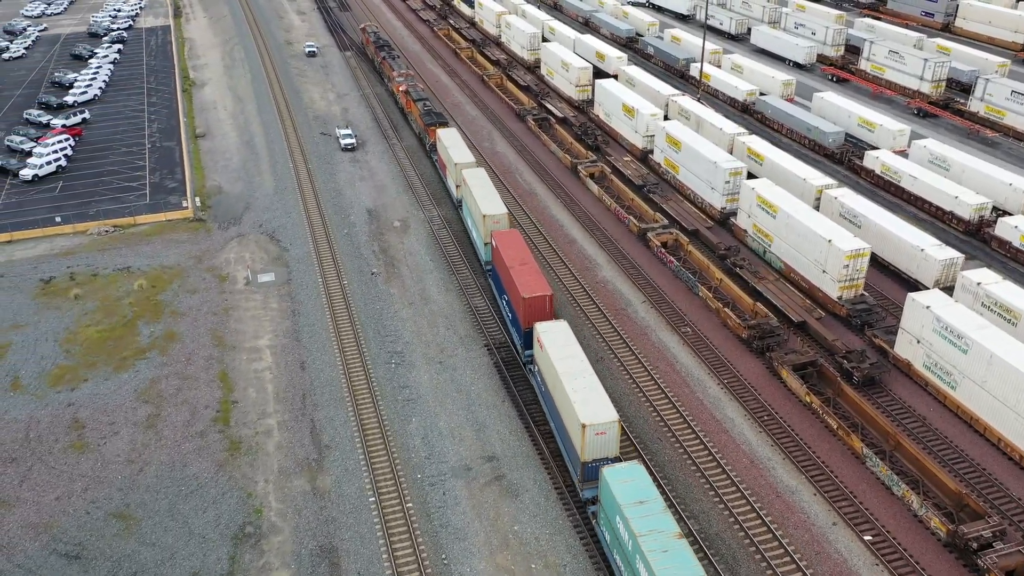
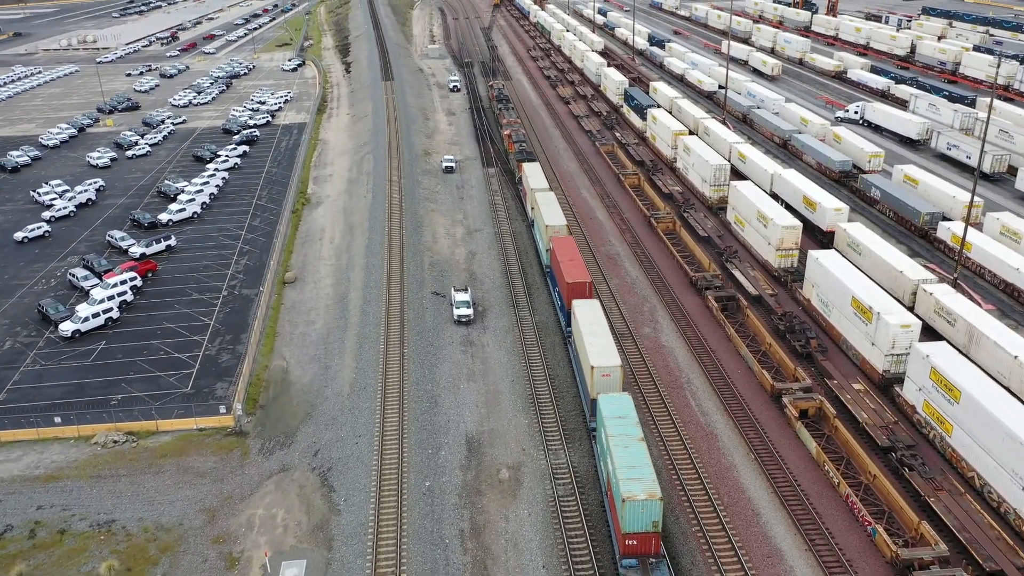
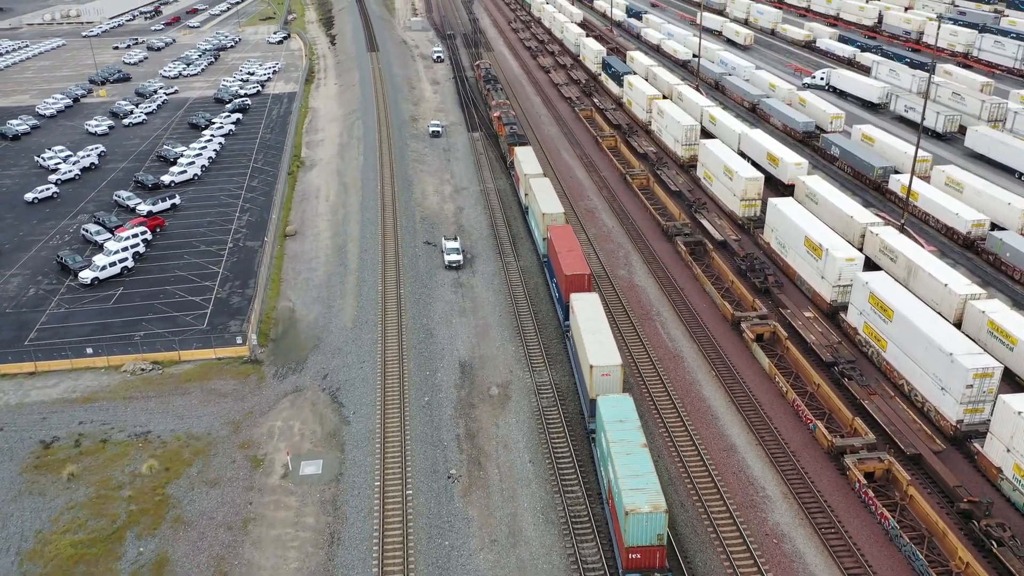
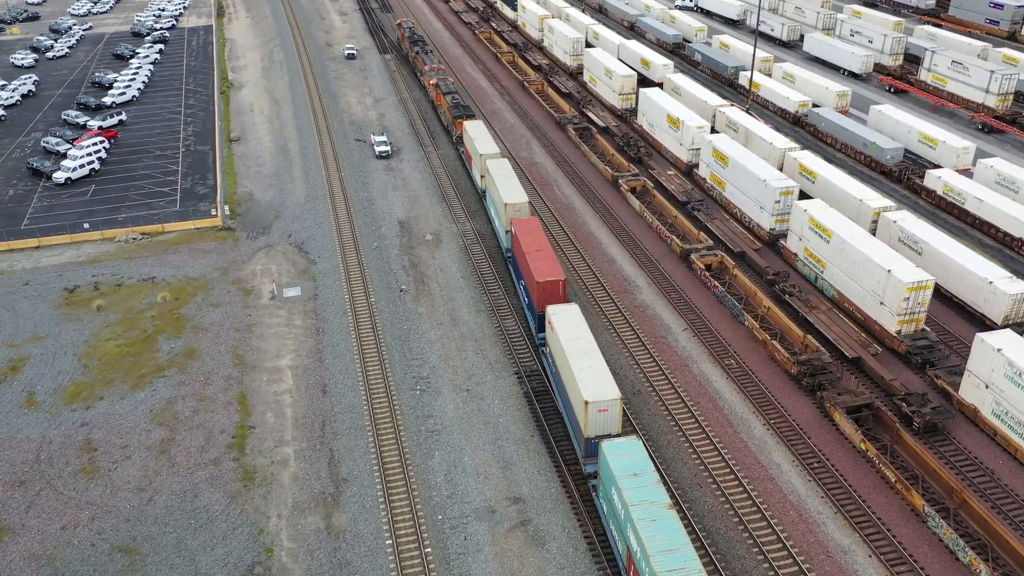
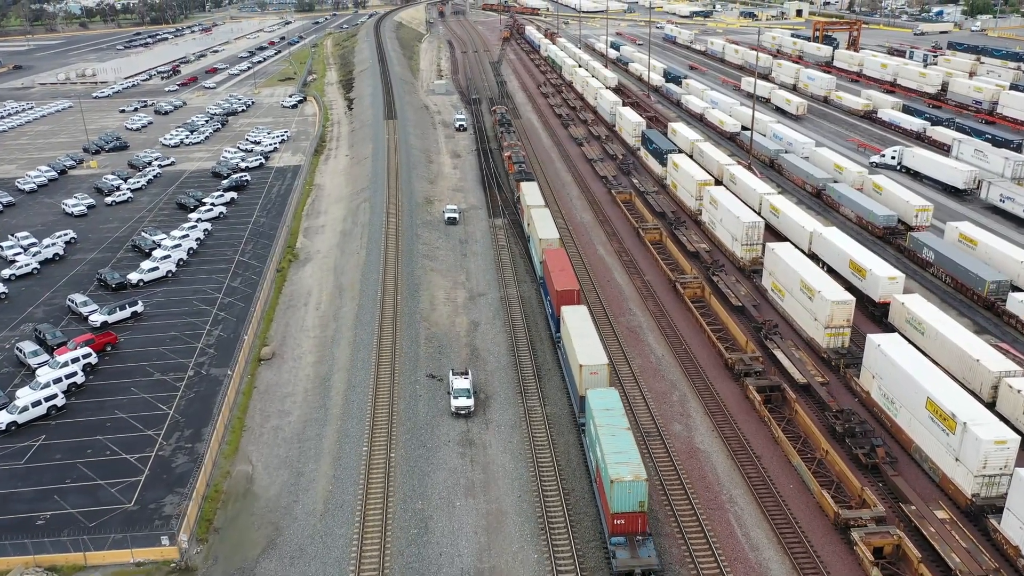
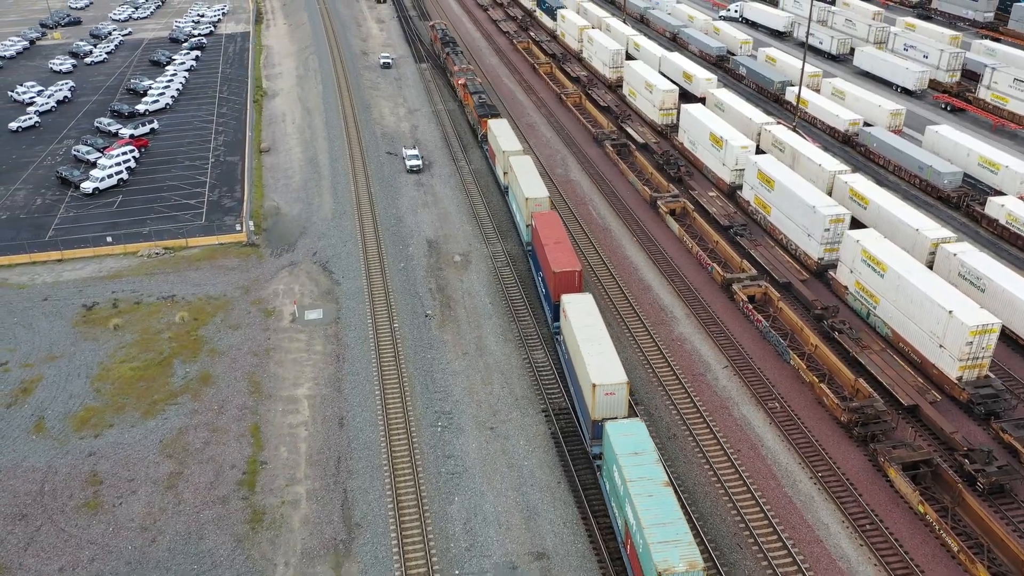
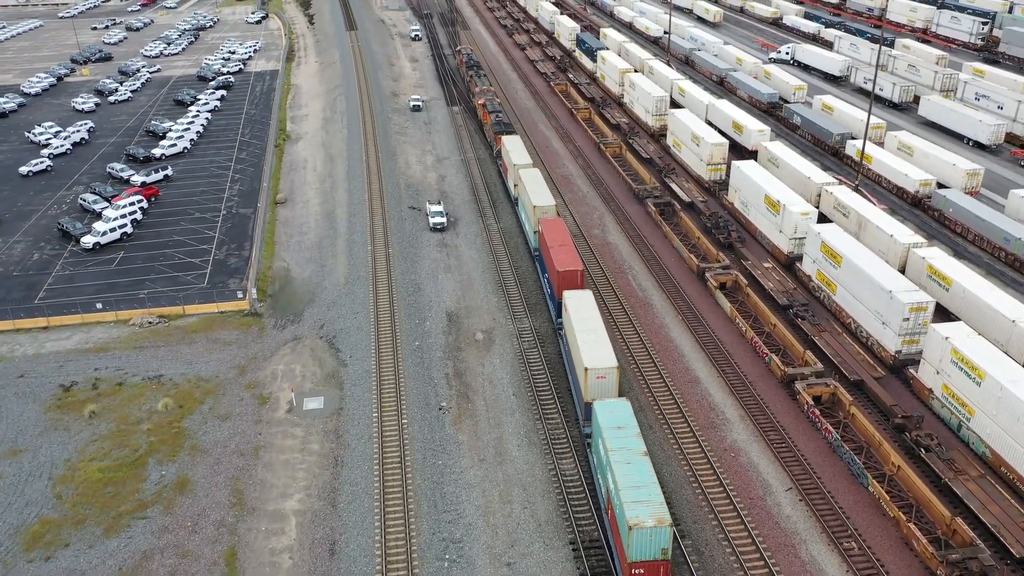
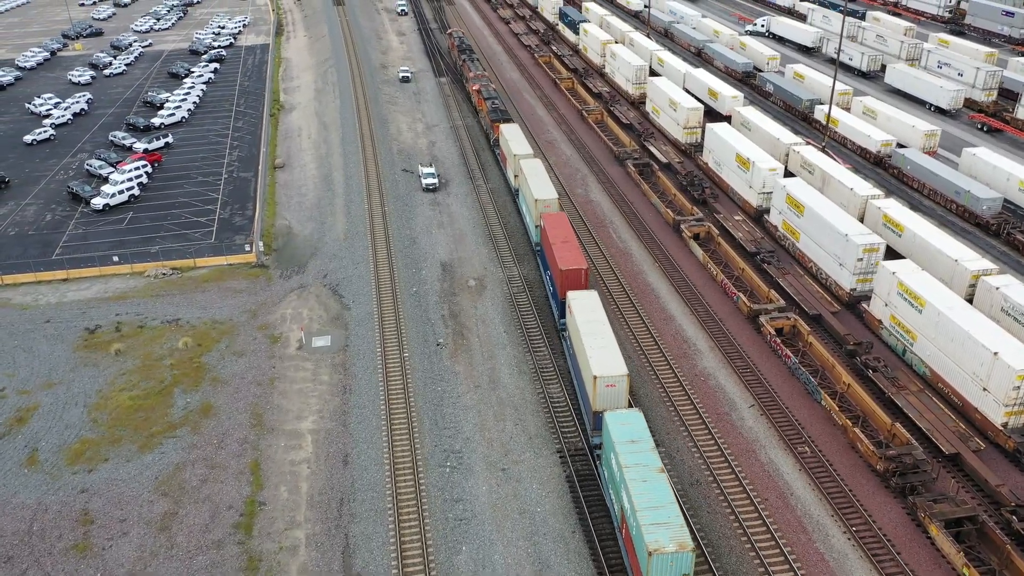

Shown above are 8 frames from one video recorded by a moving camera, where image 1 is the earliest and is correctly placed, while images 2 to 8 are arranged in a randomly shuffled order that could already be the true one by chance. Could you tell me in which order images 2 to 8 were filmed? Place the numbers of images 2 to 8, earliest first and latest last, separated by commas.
4, 6, 8, 7, 3, 2, 5
